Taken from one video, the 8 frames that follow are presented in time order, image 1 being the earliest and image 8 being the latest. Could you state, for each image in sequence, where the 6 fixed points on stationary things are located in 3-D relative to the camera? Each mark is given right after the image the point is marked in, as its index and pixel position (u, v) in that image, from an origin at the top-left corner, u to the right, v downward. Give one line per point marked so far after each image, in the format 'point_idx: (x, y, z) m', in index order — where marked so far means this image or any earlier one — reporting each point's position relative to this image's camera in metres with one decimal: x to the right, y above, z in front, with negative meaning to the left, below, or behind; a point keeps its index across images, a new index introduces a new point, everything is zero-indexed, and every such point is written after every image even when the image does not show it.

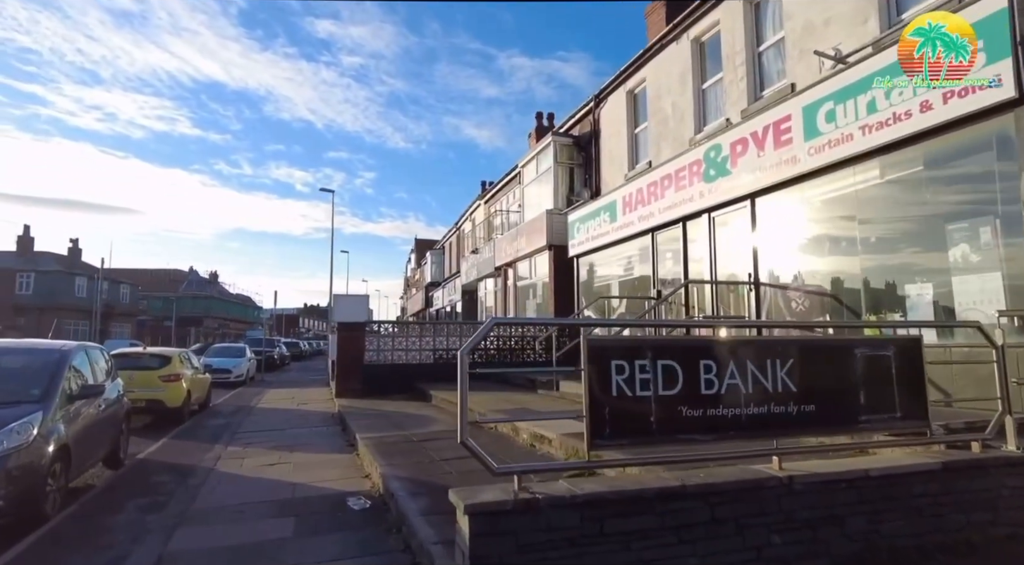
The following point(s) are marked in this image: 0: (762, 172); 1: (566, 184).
0: (+3.5, +1.6, +8.2) m
1: (+1.5, +2.8, +16.4) m
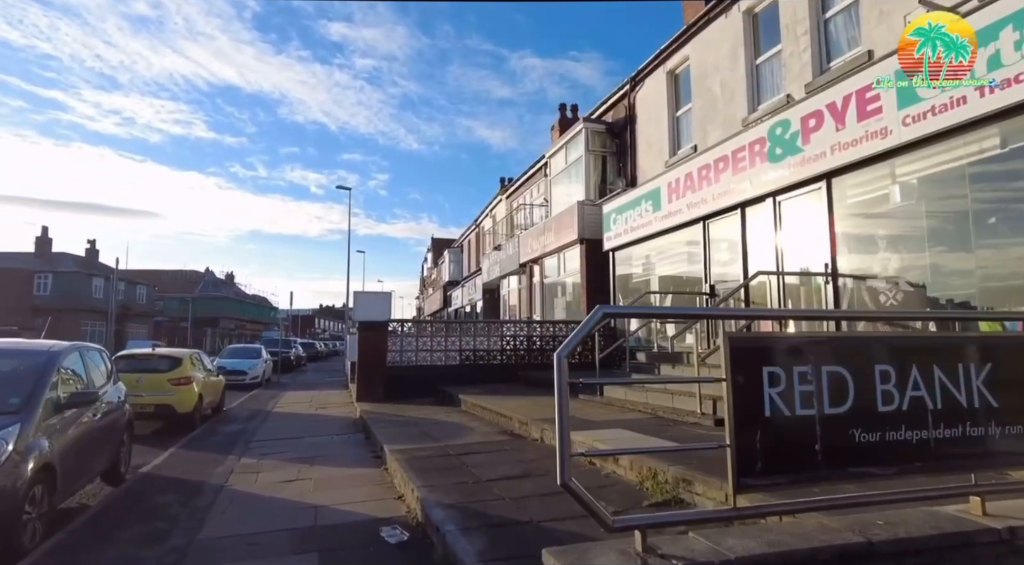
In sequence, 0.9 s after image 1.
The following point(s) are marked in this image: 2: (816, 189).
0: (+4.0, +1.7, +7.2) m
1: (+2.2, +2.9, +15.5) m
2: (+4.1, +1.3, +7.8) m
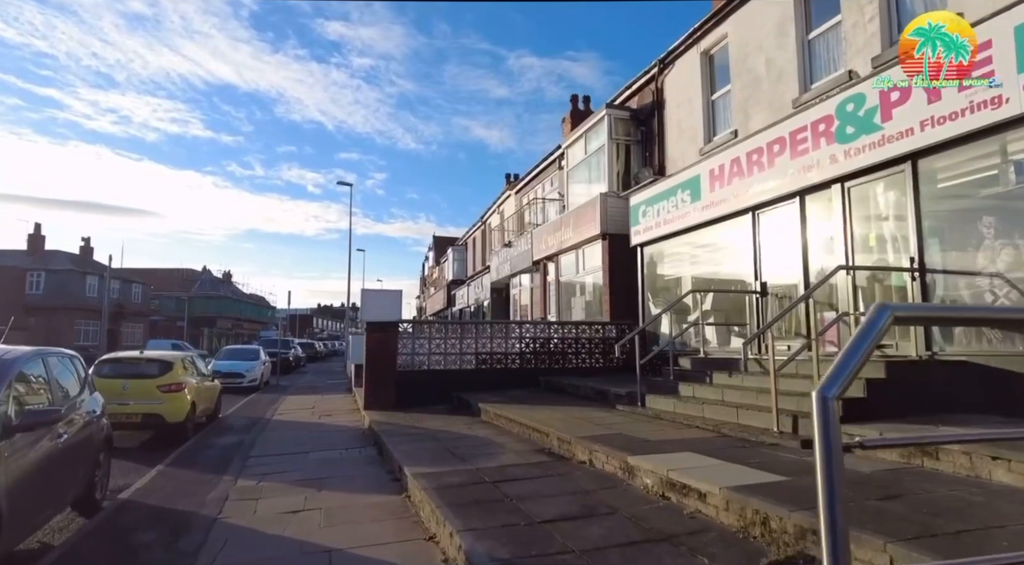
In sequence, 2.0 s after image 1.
0: (+4.5, +1.7, +6.2) m
1: (+2.7, +2.9, +14.5) m
2: (+4.5, +1.3, +6.8) m
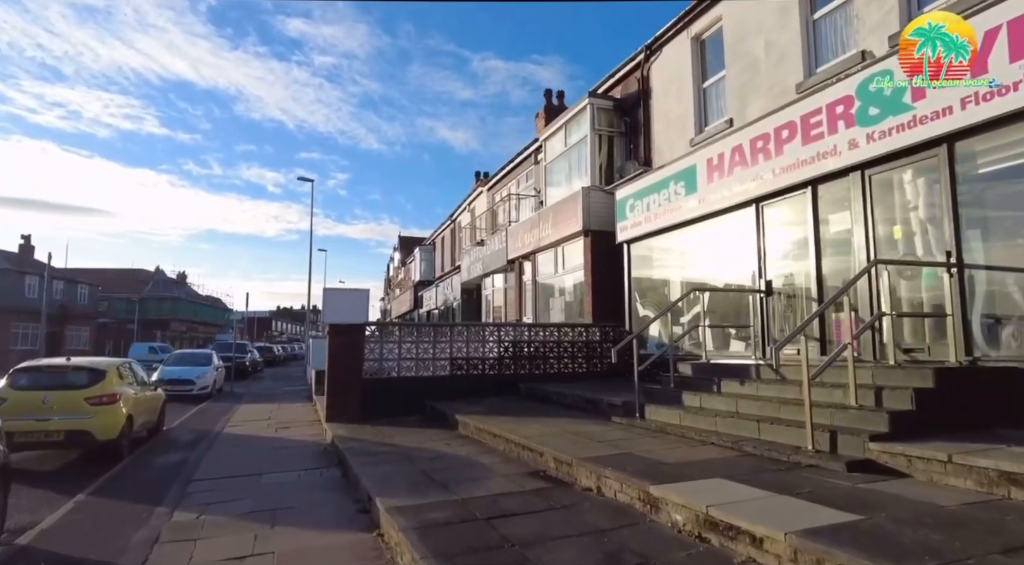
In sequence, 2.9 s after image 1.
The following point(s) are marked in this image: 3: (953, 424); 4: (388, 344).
0: (+4.4, +1.7, +5.6) m
1: (+2.1, +2.9, +13.7) m
2: (+4.4, +1.3, +6.1) m
3: (+3.7, -1.2, +4.9) m
4: (-2.4, -1.2, +11.0) m
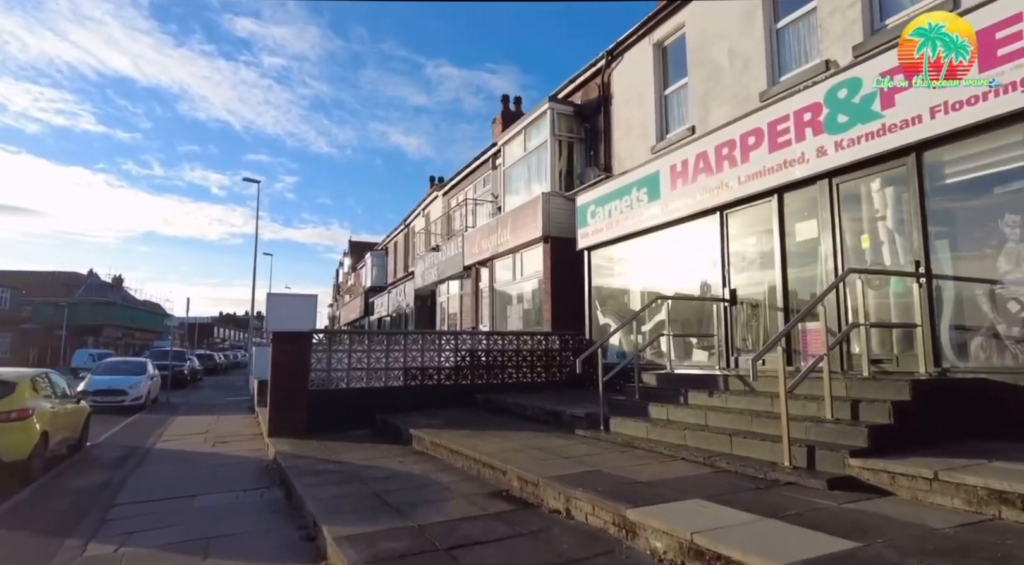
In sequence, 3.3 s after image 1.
0: (+4.1, +1.6, +5.5) m
1: (+1.1, +2.8, +13.5) m
2: (+4.0, +1.2, +6.1) m
3: (+3.4, -1.2, +4.7) m
4: (-3.1, -1.3, +10.4) m
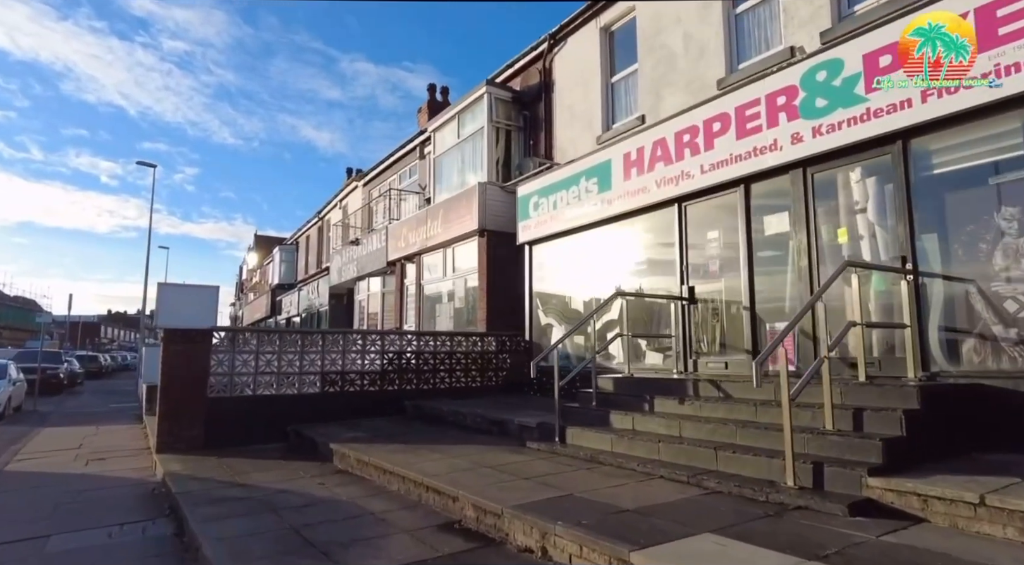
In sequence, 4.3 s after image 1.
0: (+3.8, +1.7, +5.2) m
1: (-0.3, +2.8, +12.6) m
2: (+3.6, +1.3, +5.7) m
3: (+3.1, -1.2, +4.3) m
4: (-4.1, -1.1, +8.9) m
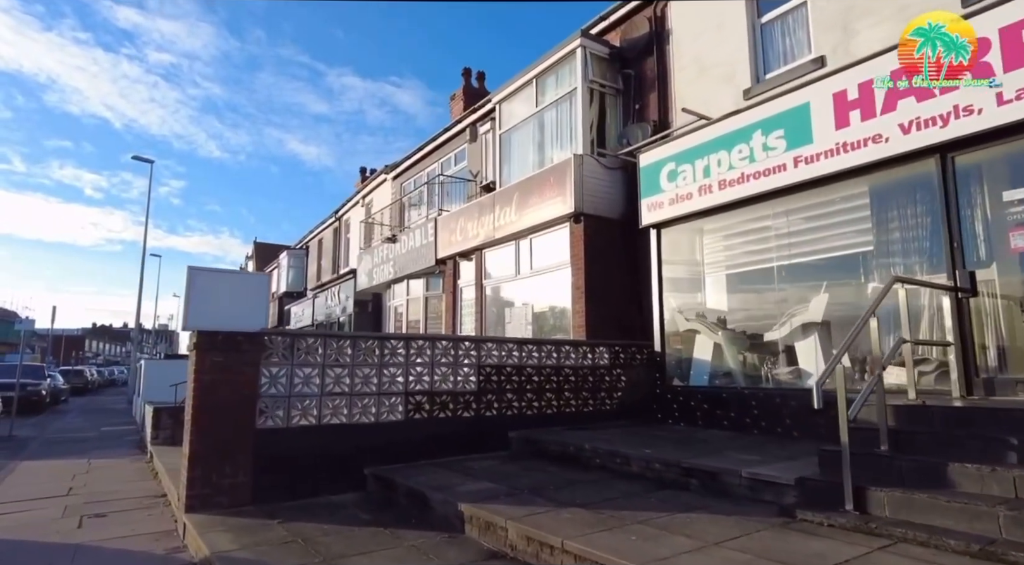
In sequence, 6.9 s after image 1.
0: (+5.6, +1.9, +2.9) m
1: (+1.5, +2.9, +10.3) m
2: (+5.5, +1.5, +3.4) m
3: (+5.0, -1.0, +1.9) m
4: (-2.3, -1.0, +6.5) m
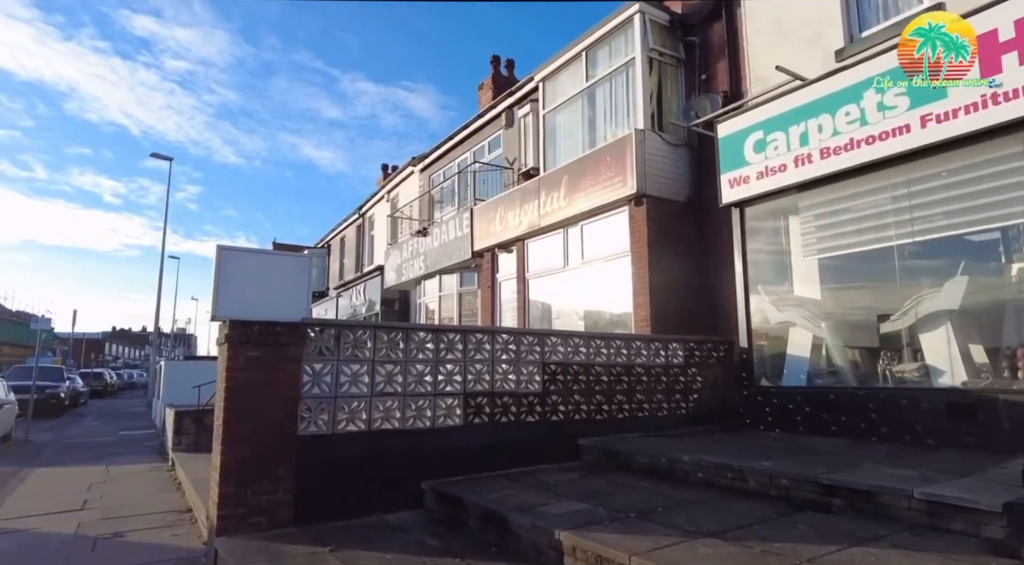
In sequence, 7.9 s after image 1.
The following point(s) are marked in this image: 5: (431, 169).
0: (+6.3, +2.1, +1.8) m
1: (+2.3, +3.0, +9.3) m
2: (+6.2, +1.7, +2.4) m
3: (+5.7, -0.8, +0.9) m
4: (-1.6, -0.8, +5.6) m
5: (-2.4, +3.4, +17.4) m
